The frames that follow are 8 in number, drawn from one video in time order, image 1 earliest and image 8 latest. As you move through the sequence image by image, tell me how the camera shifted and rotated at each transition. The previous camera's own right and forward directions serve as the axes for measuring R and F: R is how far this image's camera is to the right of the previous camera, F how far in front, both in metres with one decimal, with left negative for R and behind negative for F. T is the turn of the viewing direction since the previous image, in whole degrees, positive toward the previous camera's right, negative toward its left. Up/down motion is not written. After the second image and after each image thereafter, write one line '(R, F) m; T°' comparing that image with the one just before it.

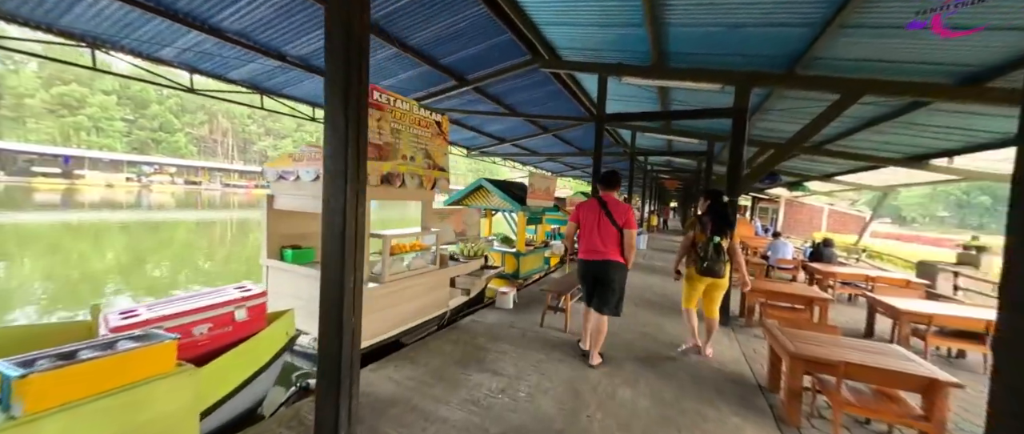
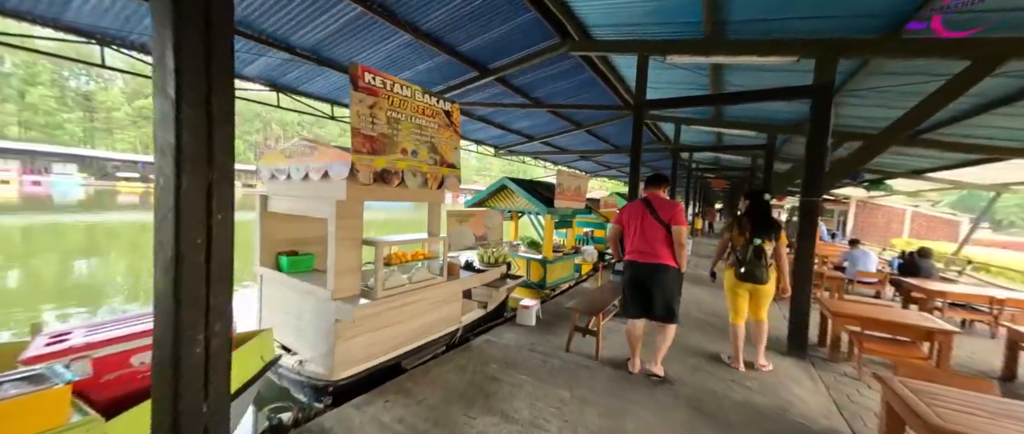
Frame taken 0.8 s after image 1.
(+0.1, +0.5) m; -6°
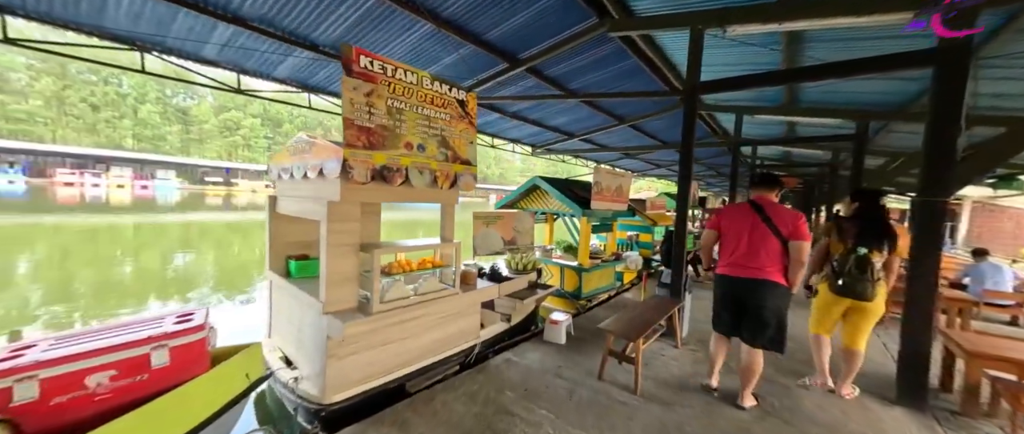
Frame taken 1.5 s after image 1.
(+0.2, +0.4) m; -8°
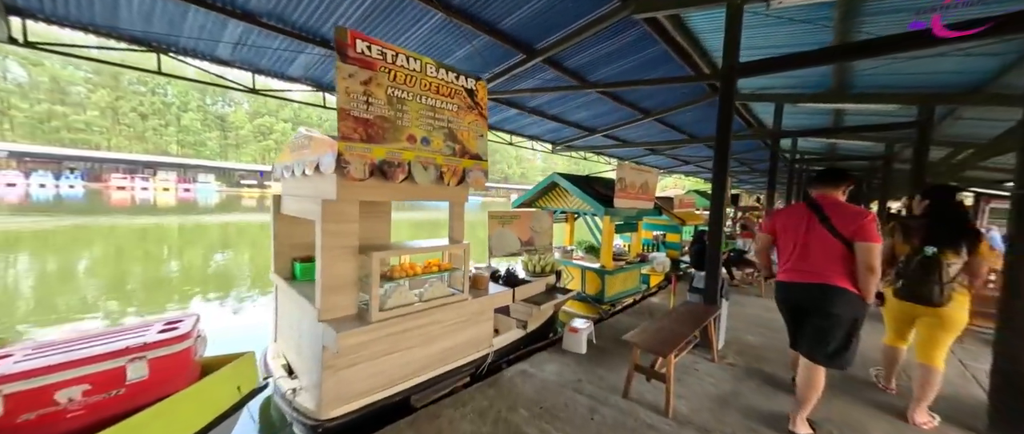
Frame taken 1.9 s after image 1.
(+0.1, +0.2) m; -4°
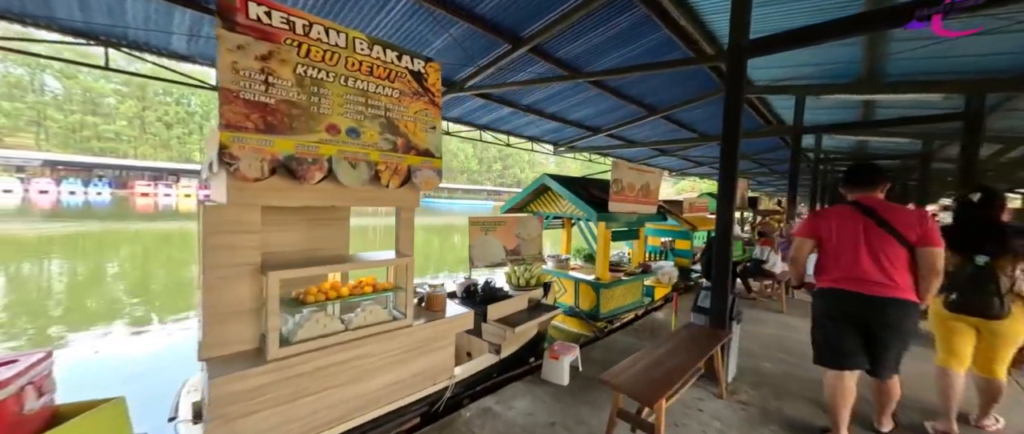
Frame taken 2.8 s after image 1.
(+0.4, +0.4) m; -2°
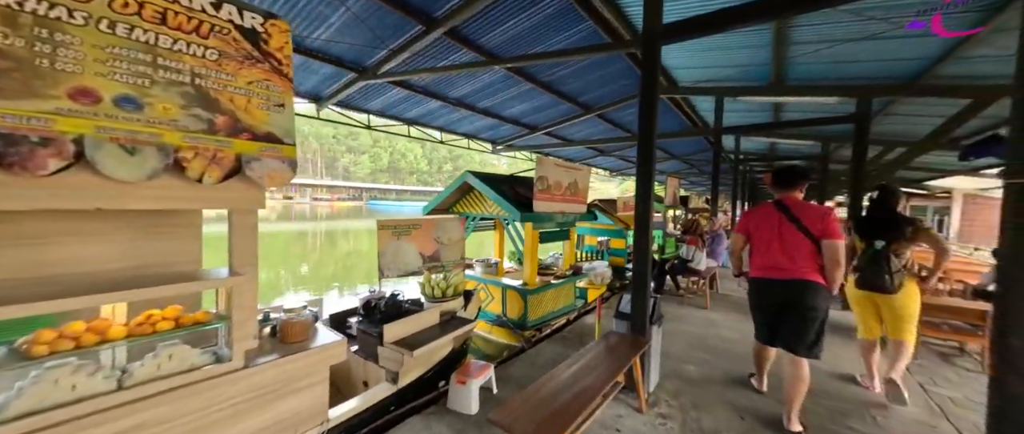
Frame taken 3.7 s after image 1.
(+0.4, +0.3) m; +8°
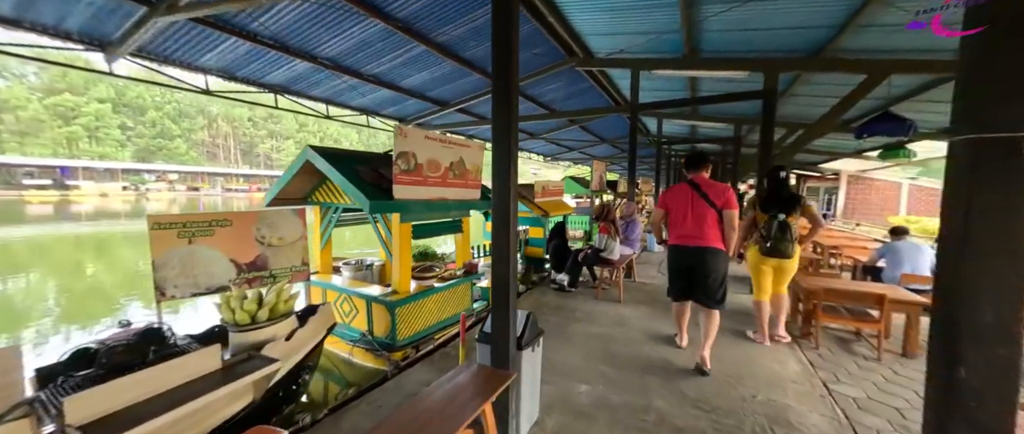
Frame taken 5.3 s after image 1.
(+0.8, +0.7) m; +9°
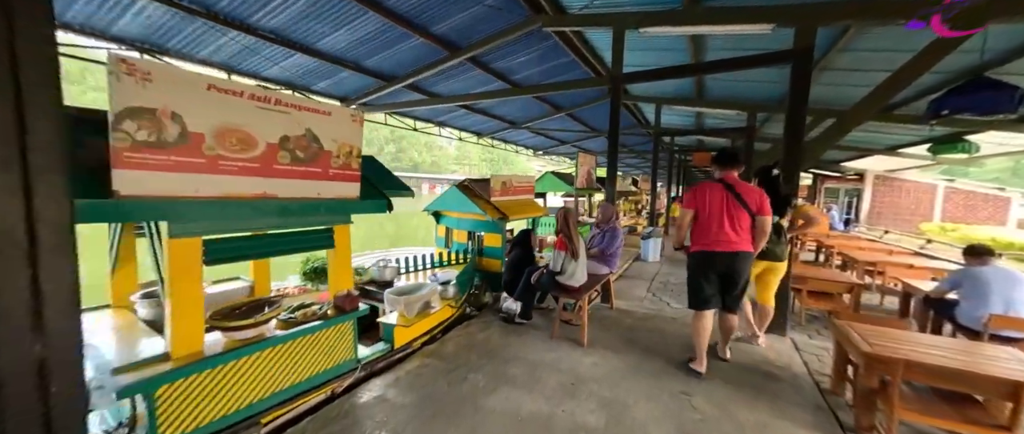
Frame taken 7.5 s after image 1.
(+0.8, +1.2) m; -1°
